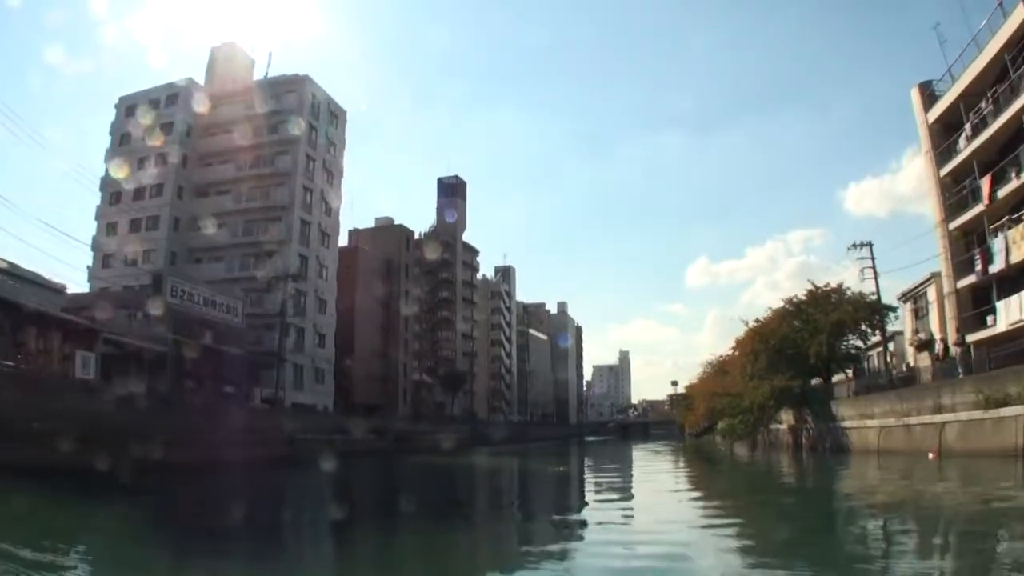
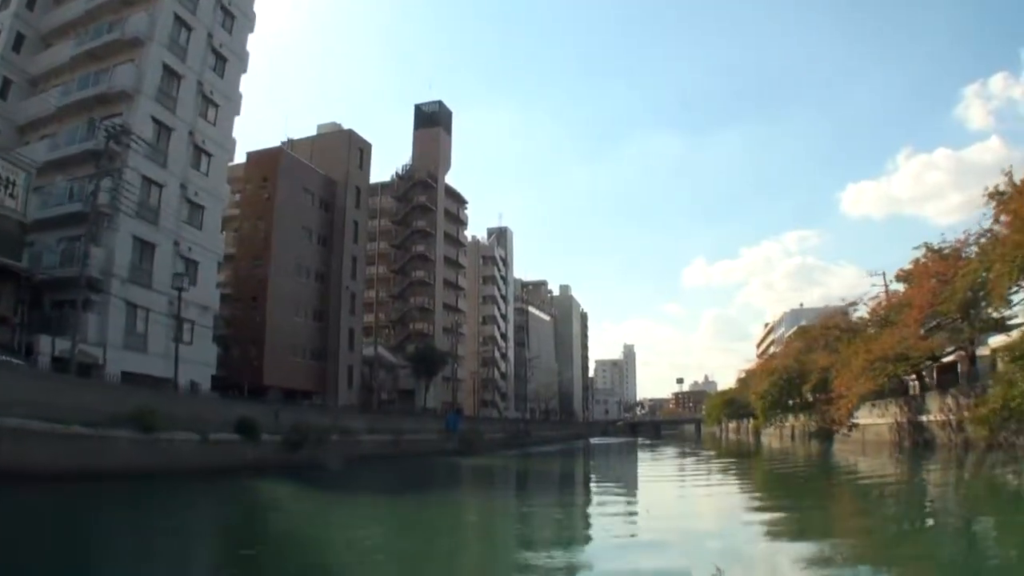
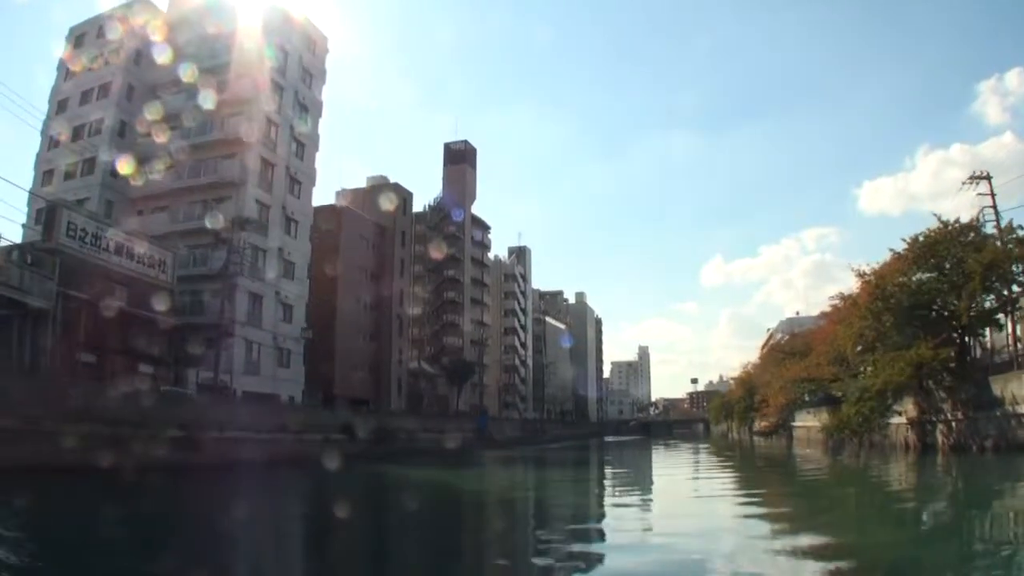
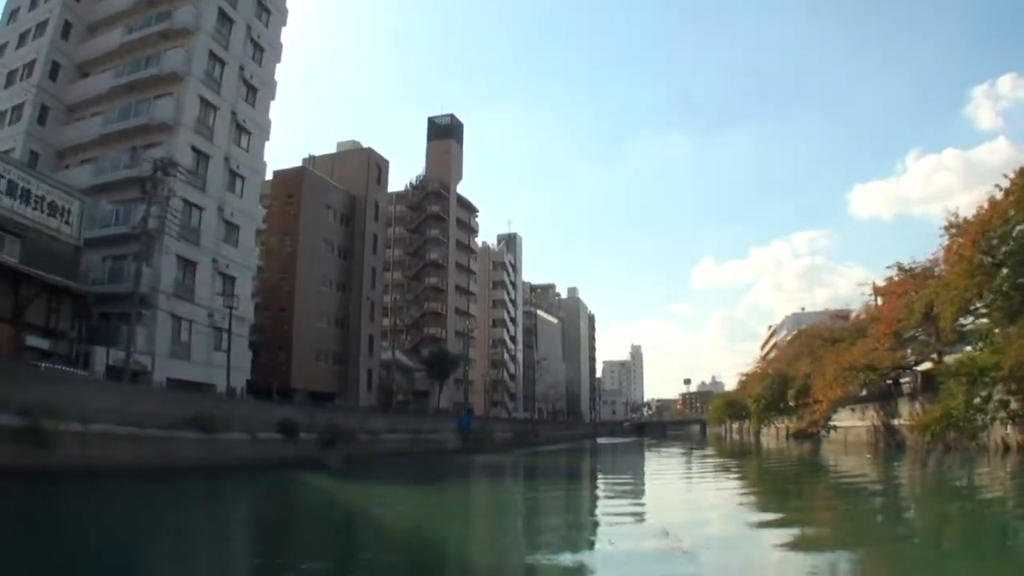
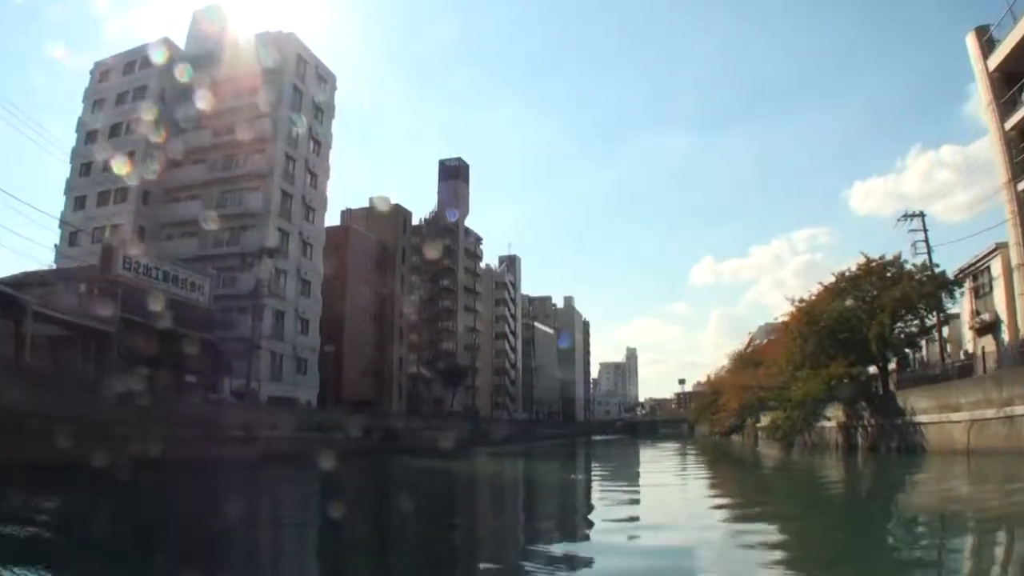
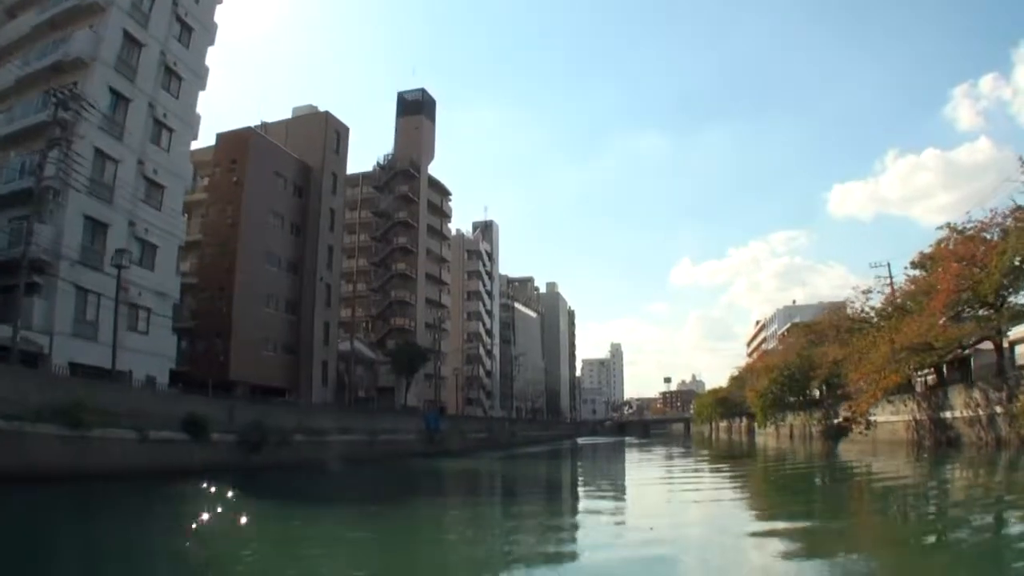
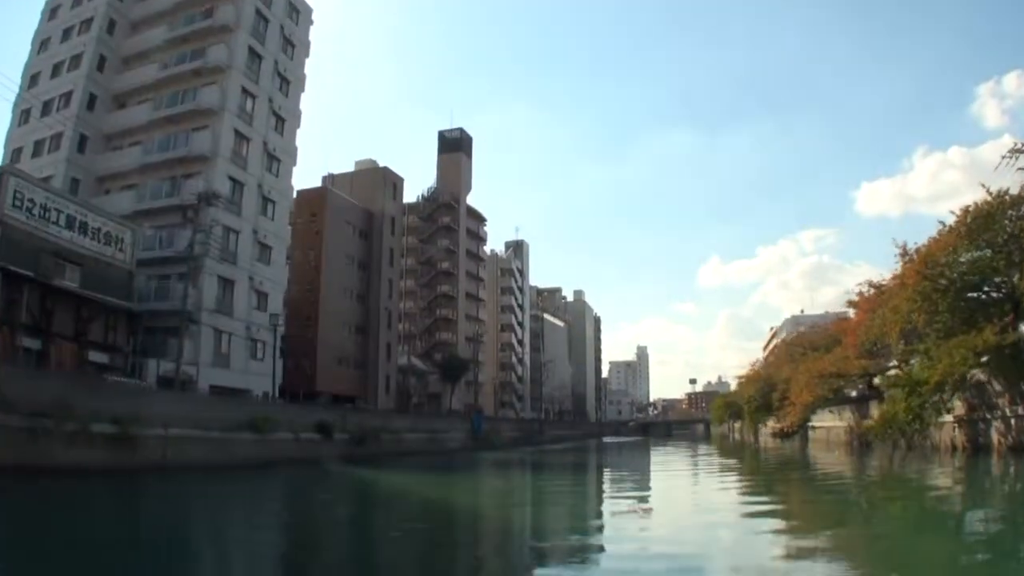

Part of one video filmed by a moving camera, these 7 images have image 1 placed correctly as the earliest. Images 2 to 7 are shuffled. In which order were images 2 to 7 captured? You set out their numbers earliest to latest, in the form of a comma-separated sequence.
5, 3, 7, 4, 2, 6
